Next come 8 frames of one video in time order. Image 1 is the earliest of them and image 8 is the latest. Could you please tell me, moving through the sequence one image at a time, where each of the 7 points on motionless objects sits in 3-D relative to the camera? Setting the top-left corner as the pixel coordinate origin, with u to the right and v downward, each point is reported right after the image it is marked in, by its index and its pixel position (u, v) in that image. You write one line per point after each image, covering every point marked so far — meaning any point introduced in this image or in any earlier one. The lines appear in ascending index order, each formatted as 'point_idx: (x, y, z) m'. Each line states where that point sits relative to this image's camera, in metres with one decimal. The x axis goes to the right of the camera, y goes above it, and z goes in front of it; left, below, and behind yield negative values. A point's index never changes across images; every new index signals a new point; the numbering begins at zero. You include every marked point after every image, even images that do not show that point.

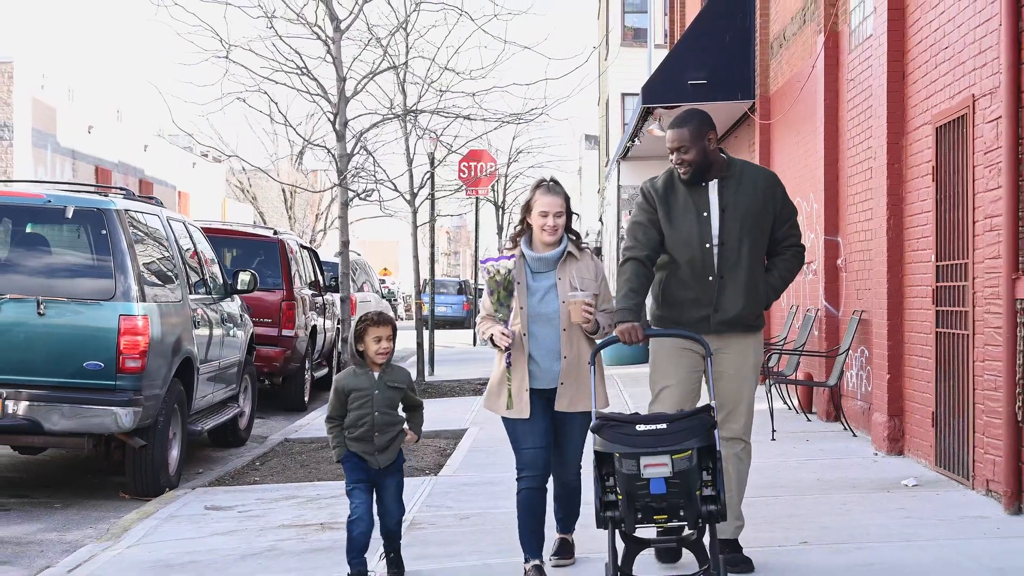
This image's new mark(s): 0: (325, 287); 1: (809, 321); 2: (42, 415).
0: (-2.5, 0.0, +14.3) m
1: (+2.7, -0.3, +9.5) m
2: (-3.1, -0.8, +7.0) m
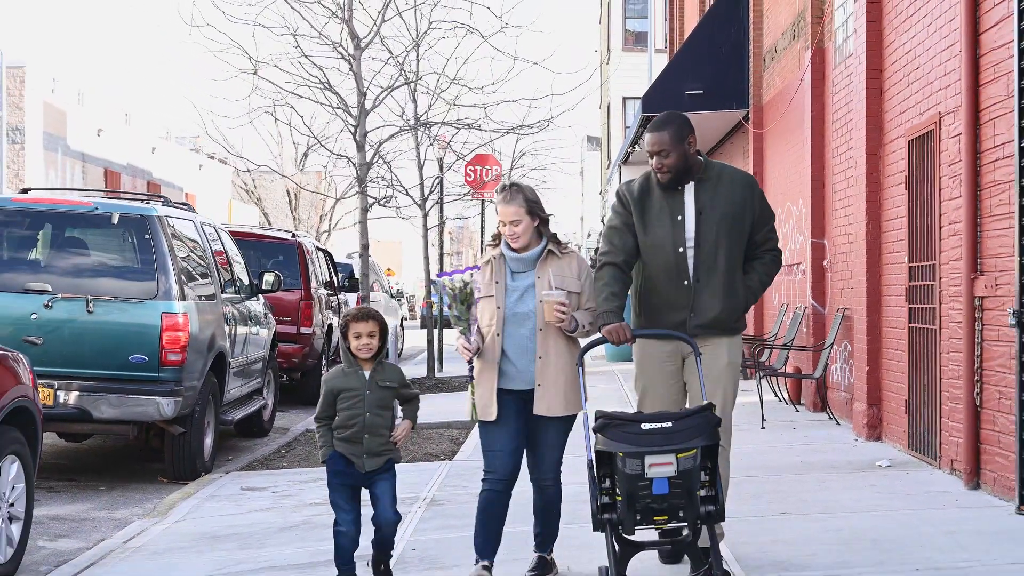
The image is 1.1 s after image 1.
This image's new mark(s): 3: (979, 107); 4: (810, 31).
0: (-2.4, 0.0, +15.0) m
1: (+2.7, -0.3, +10.1) m
2: (-3.0, -0.8, +7.6) m
3: (+2.7, +1.0, +6.1) m
4: (+2.8, +2.4, +9.8) m
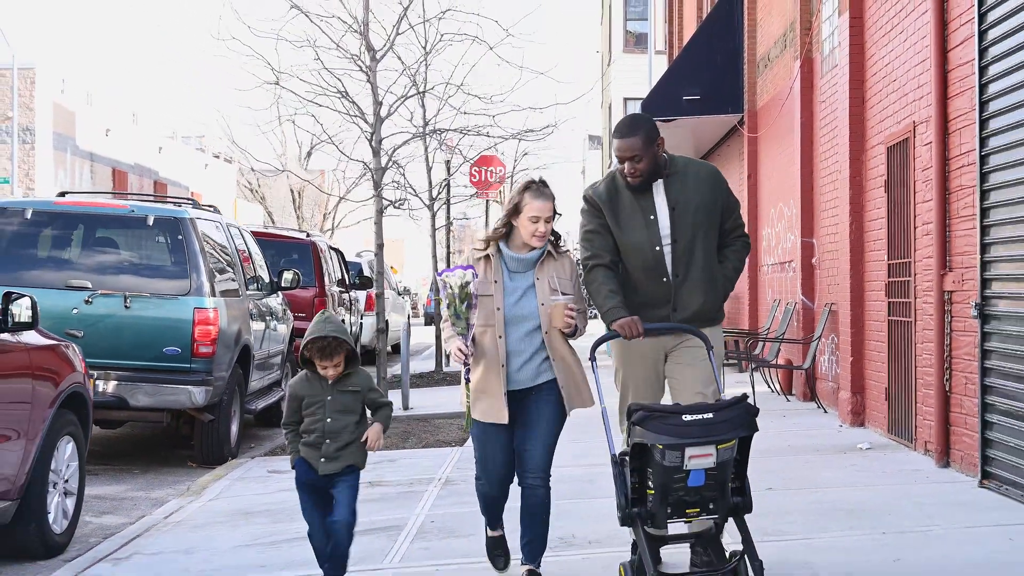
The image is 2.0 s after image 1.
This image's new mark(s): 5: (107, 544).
0: (-2.4, +0.1, +15.5) m
1: (+2.8, -0.2, +10.7) m
2: (-3.0, -0.8, +8.2) m
3: (+2.7, +1.1, +6.7) m
4: (+2.8, +2.4, +10.3) m
5: (-2.4, -1.5, +6.3) m
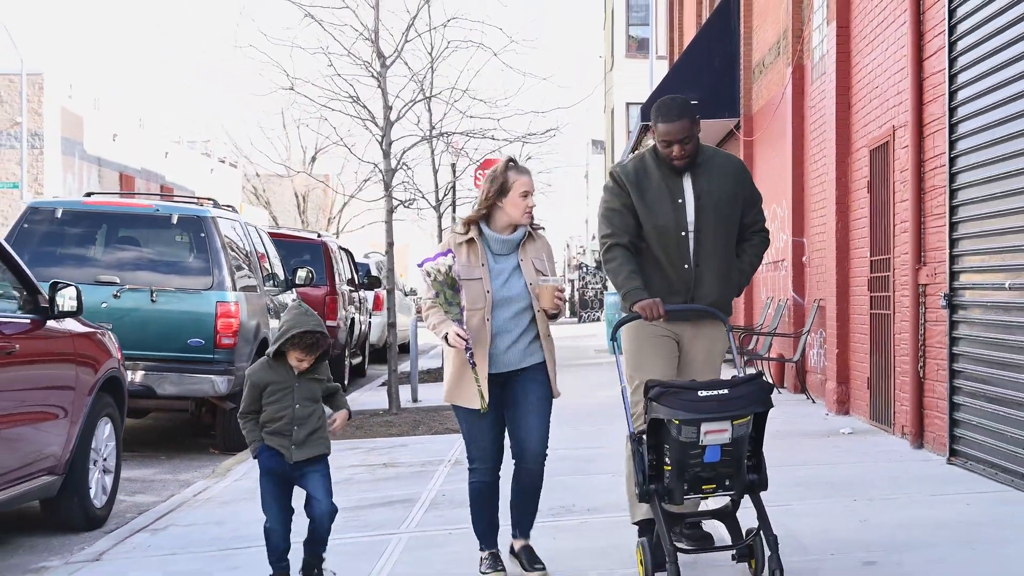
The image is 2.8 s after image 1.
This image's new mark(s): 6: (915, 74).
0: (-2.3, +0.1, +16.0) m
1: (+2.8, -0.2, +11.2) m
2: (-2.9, -0.8, +8.7) m
3: (+2.8, +1.1, +7.1) m
4: (+2.9, +2.5, +10.8) m
5: (-2.4, -1.5, +6.8) m
6: (+2.7, +1.4, +7.2) m
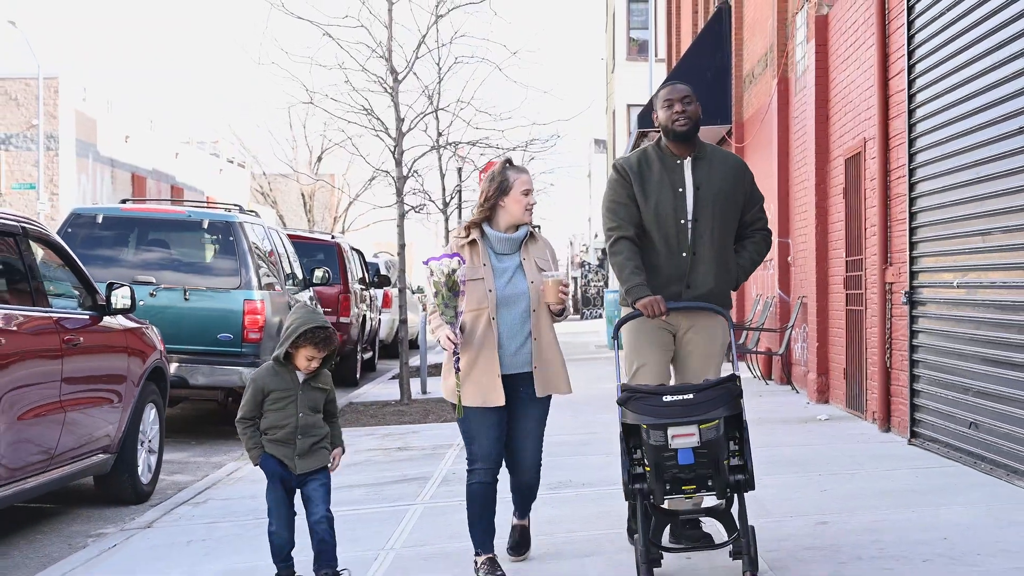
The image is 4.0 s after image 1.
0: (-2.2, +0.1, +16.8) m
1: (+2.9, -0.2, +11.9) m
2: (-2.9, -0.8, +9.4) m
3: (+2.8, +1.1, +7.9) m
4: (+2.9, +2.5, +11.6) m
5: (-2.3, -1.5, +7.5) m
6: (+2.8, +1.5, +7.9) m
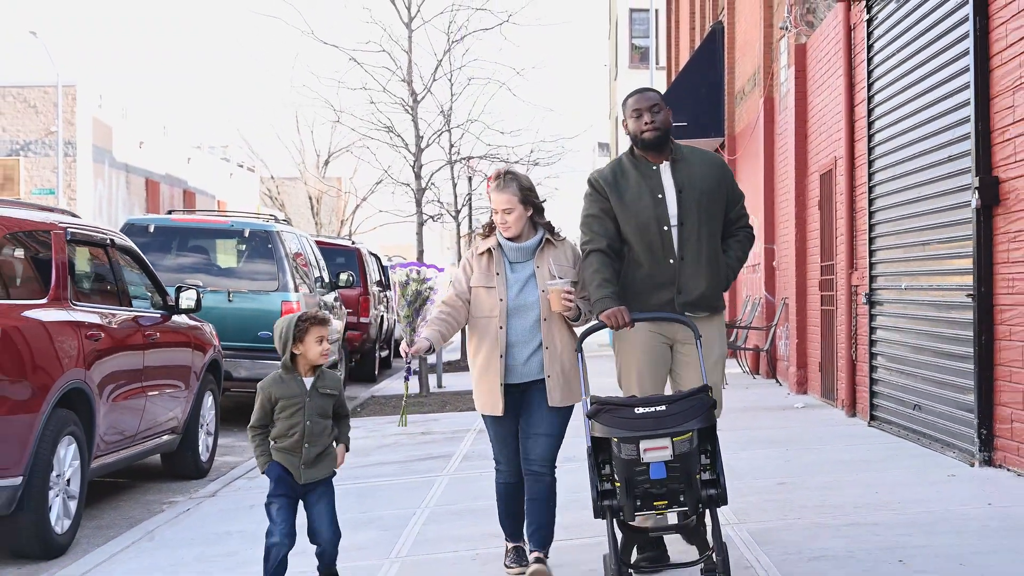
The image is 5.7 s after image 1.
0: (-2.1, +0.1, +17.9) m
1: (+3.0, -0.2, +13.0) m
2: (-2.8, -0.8, +10.5) m
3: (+2.9, +1.1, +9.0) m
4: (+3.0, +2.5, +12.6) m
5: (-2.2, -1.5, +8.6) m
6: (+2.8, +1.4, +9.0) m
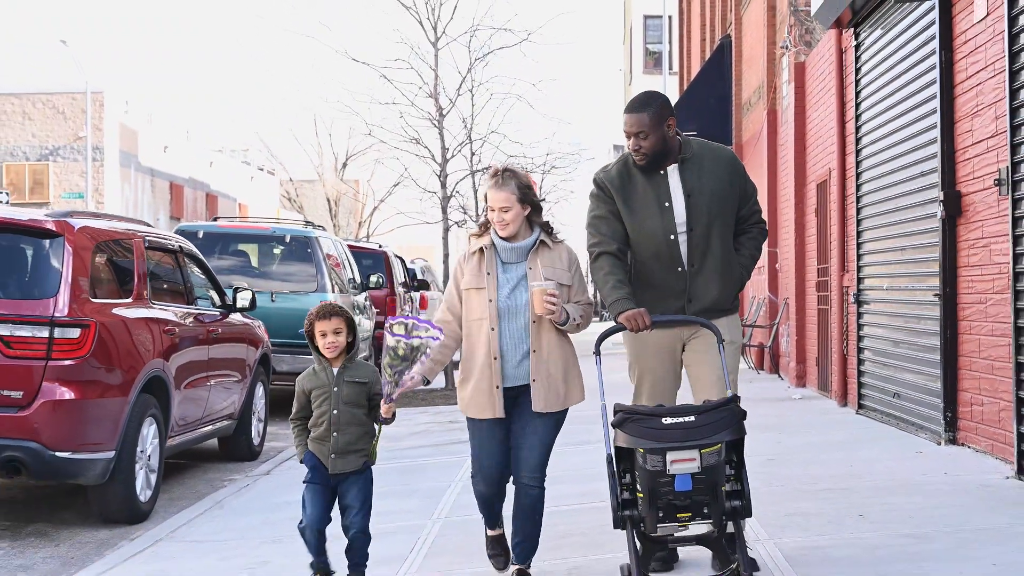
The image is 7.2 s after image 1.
0: (-1.8, 0.0, +18.8) m
1: (+3.2, -0.2, +13.8) m
2: (-2.6, -0.8, +11.5) m
3: (+3.1, +1.1, +9.8) m
4: (+3.2, +2.4, +13.5) m
5: (-2.0, -1.5, +9.5) m
6: (+3.0, +1.4, +9.8) m
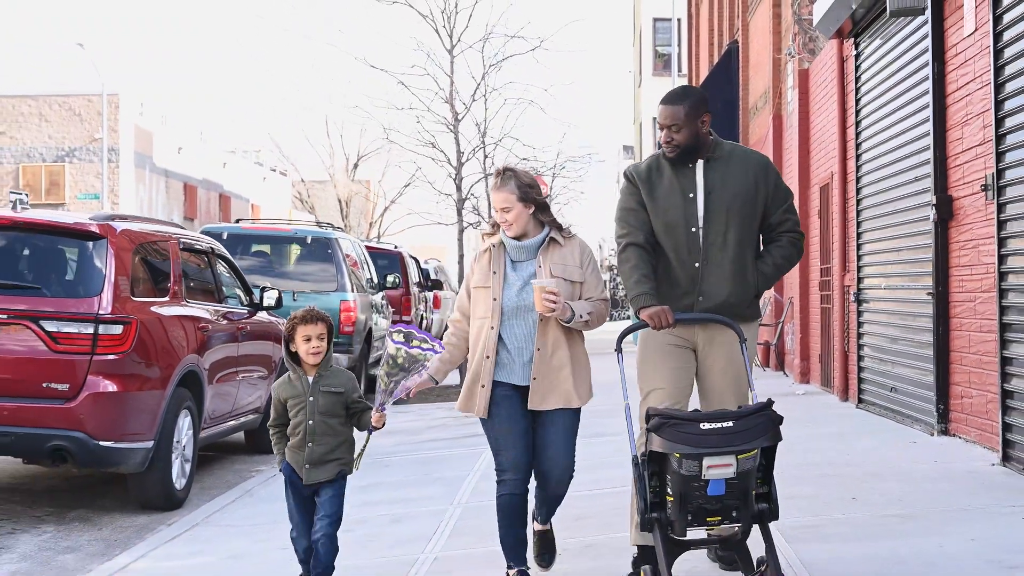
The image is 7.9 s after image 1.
0: (-1.6, 0.0, +19.2) m
1: (+3.4, -0.2, +14.2) m
2: (-2.4, -0.8, +11.9) m
3: (+3.2, +1.1, +10.2) m
4: (+3.4, +2.4, +13.9) m
5: (-1.9, -1.5, +10.0) m
6: (+3.2, +1.4, +10.2) m
